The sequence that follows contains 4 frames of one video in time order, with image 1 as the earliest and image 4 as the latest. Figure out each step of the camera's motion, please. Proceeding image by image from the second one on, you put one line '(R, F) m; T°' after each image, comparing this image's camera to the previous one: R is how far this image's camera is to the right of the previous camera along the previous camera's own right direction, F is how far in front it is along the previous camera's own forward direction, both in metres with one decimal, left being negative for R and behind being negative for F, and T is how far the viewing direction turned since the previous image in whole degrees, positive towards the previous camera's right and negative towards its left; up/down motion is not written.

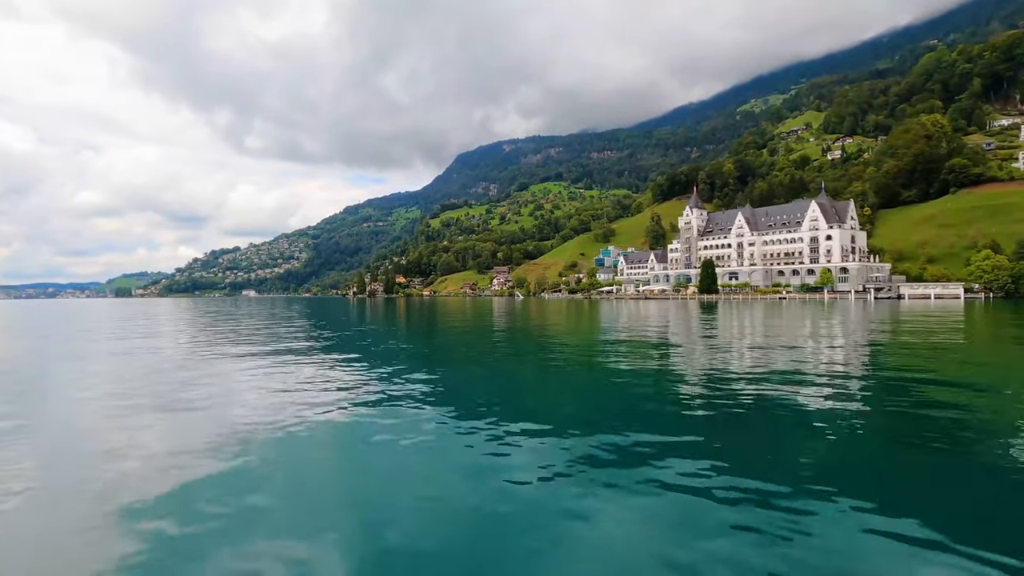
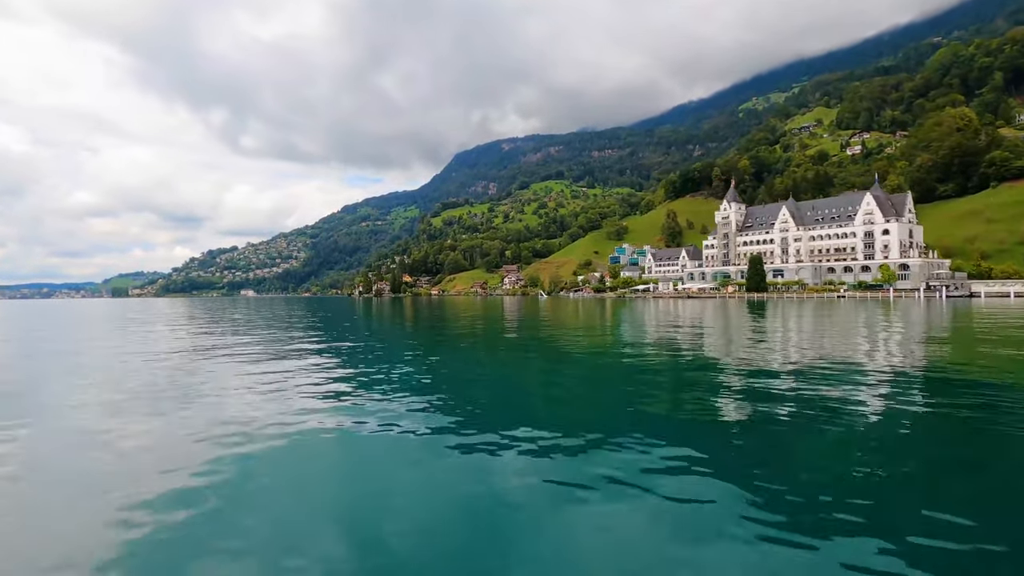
(-3.0, +3.1) m; 0°
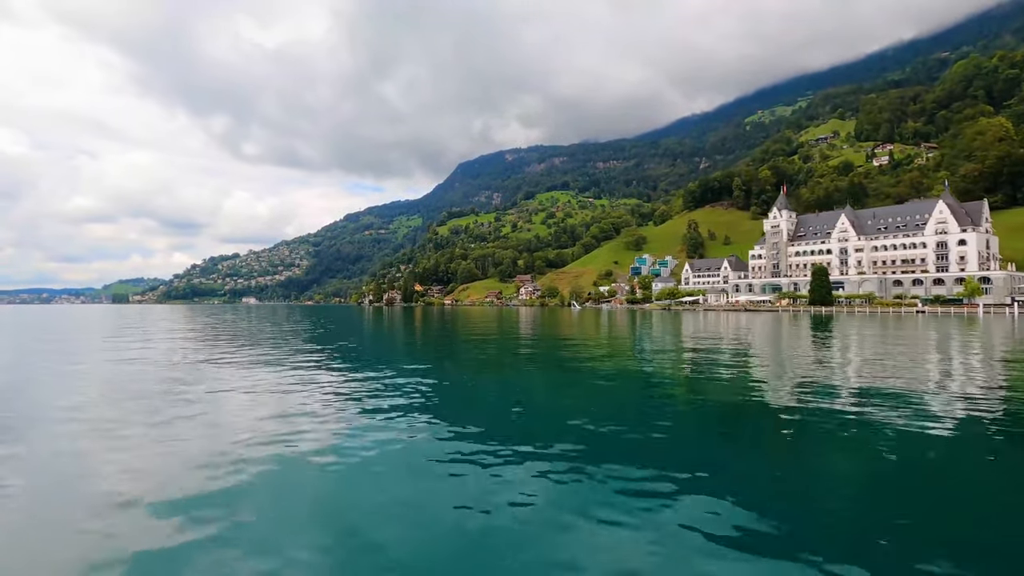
(-3.4, +3.3) m; 0°
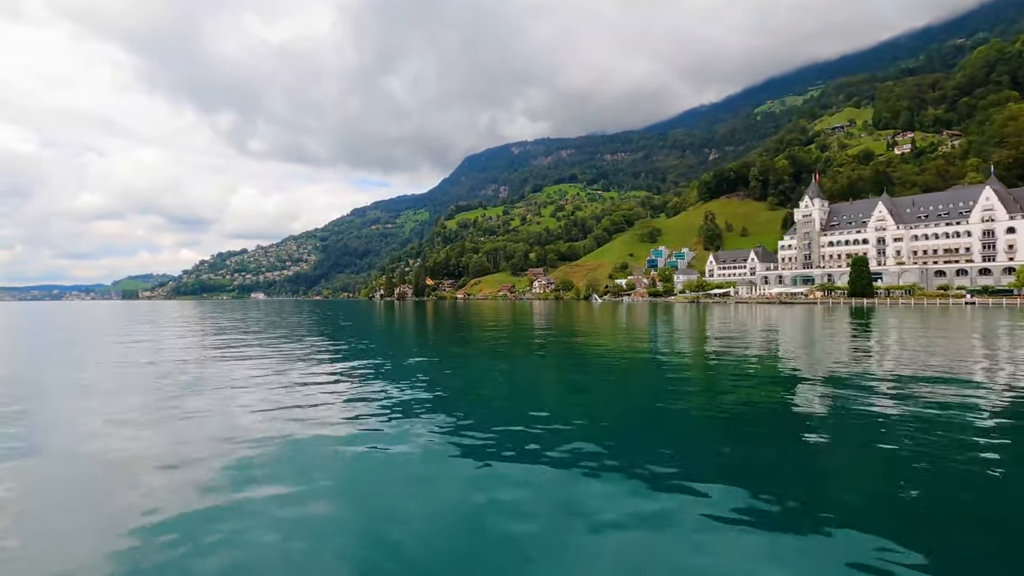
(-1.4, +1.5) m; -1°
